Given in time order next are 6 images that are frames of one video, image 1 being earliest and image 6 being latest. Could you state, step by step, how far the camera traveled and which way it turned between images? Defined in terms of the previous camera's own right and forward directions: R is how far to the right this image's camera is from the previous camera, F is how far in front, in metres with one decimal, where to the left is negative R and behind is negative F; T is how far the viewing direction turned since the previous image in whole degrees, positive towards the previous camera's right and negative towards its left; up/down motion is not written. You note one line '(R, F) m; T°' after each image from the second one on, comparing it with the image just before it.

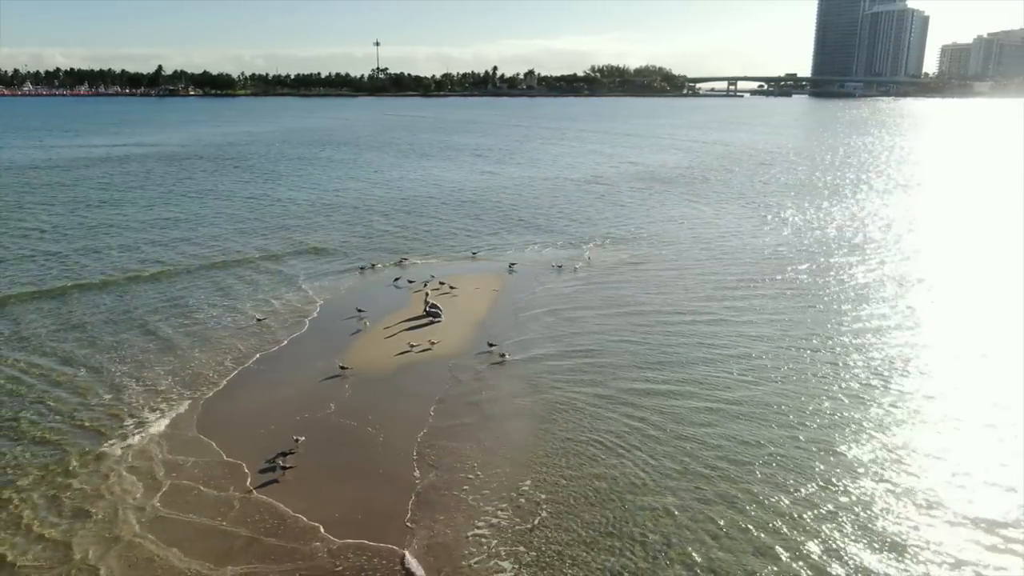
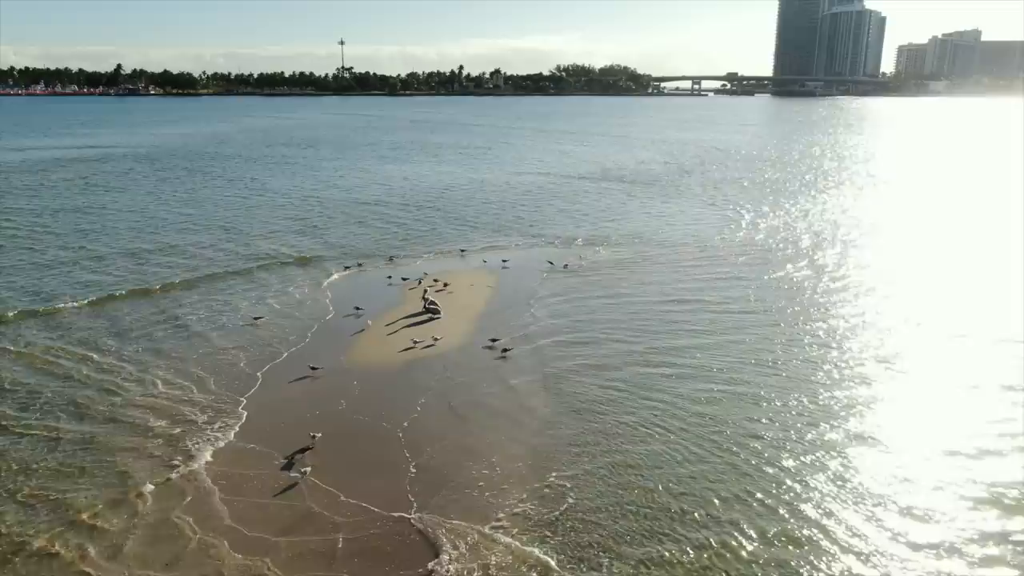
(-0.8, -0.3) m; +2°
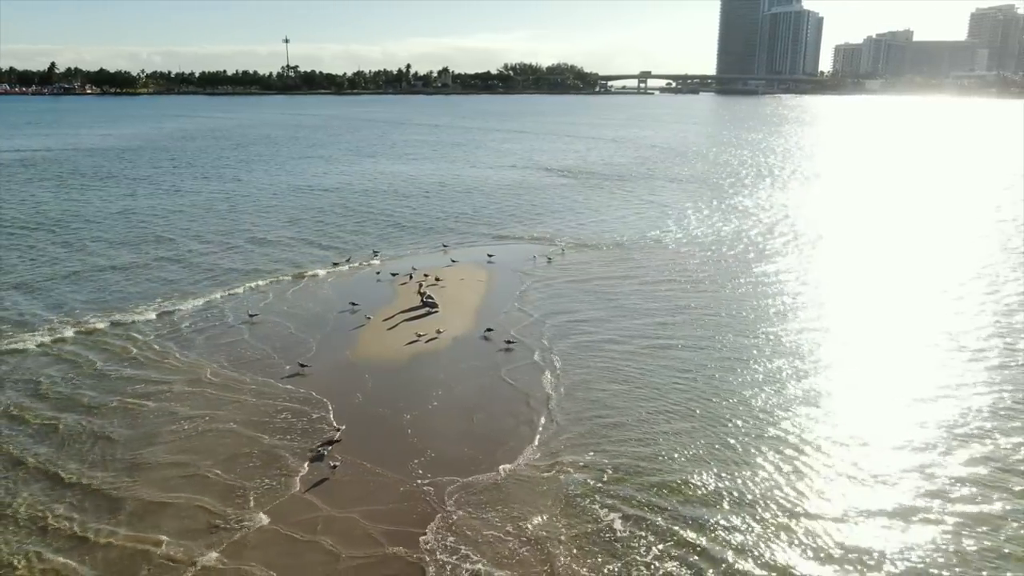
(-1.2, -0.1) m; +4°
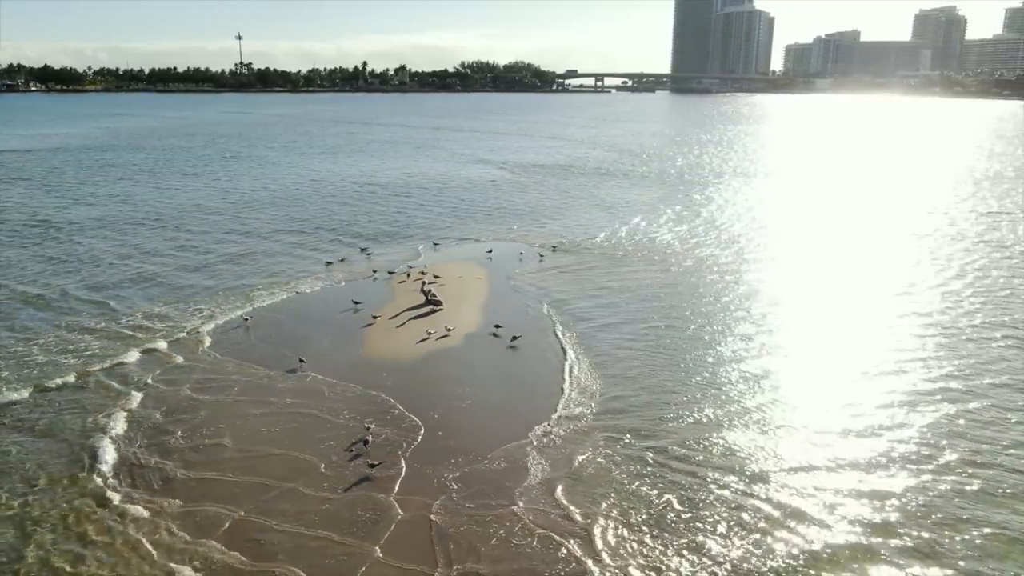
(-1.2, +0.1) m; +3°
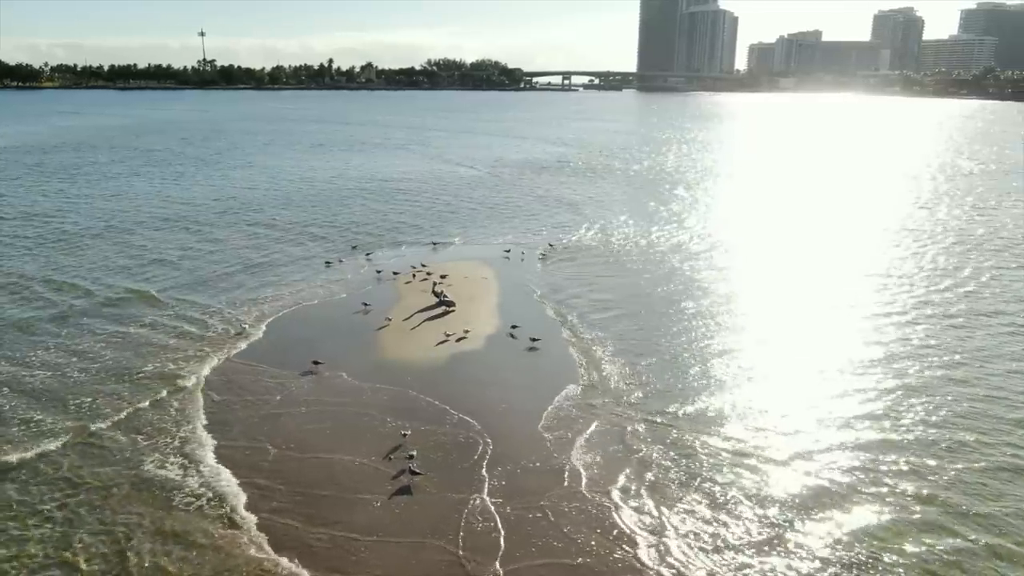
(-1.2, +0.6) m; +2°
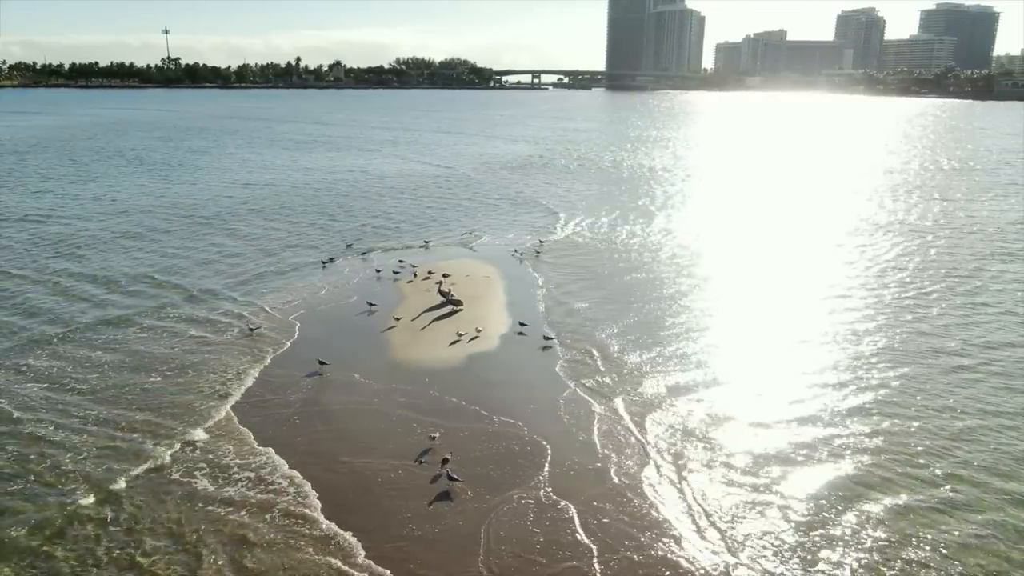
(-1.0, +0.3) m; +2°
